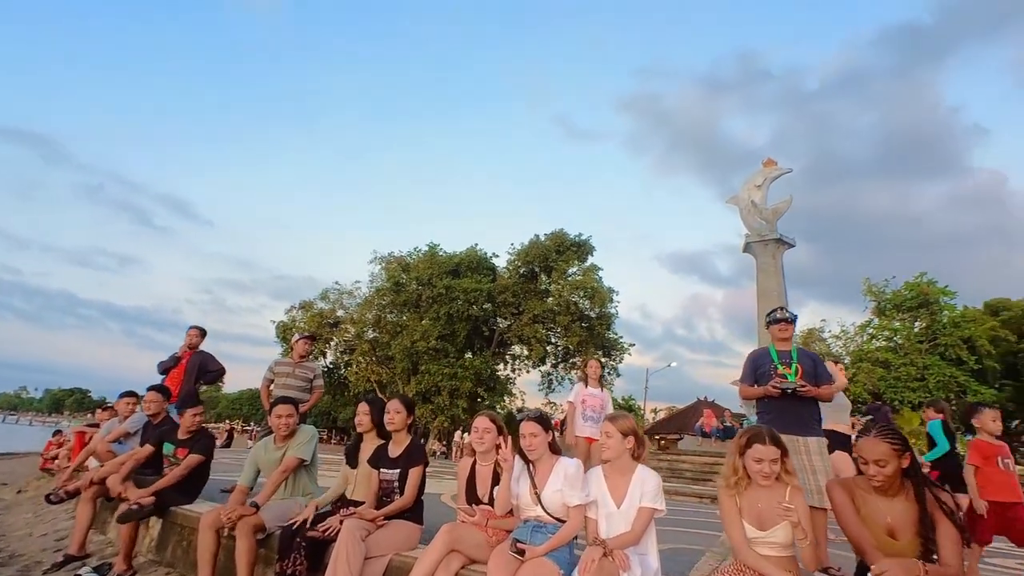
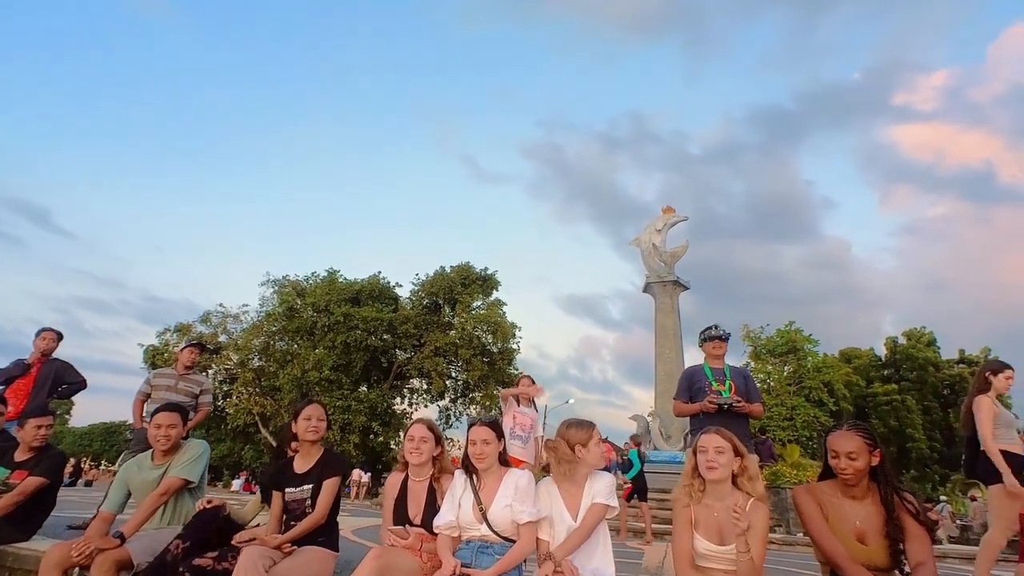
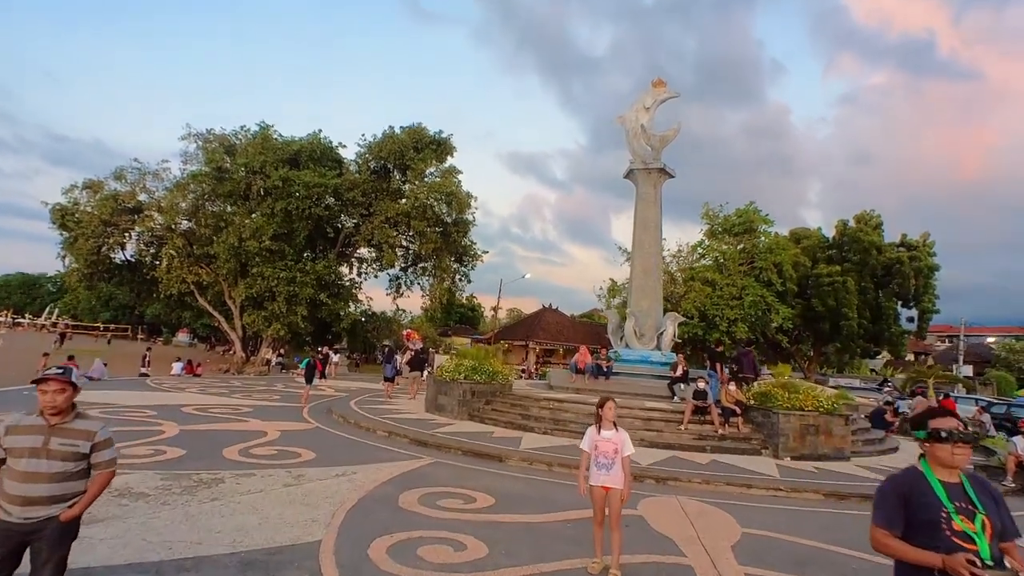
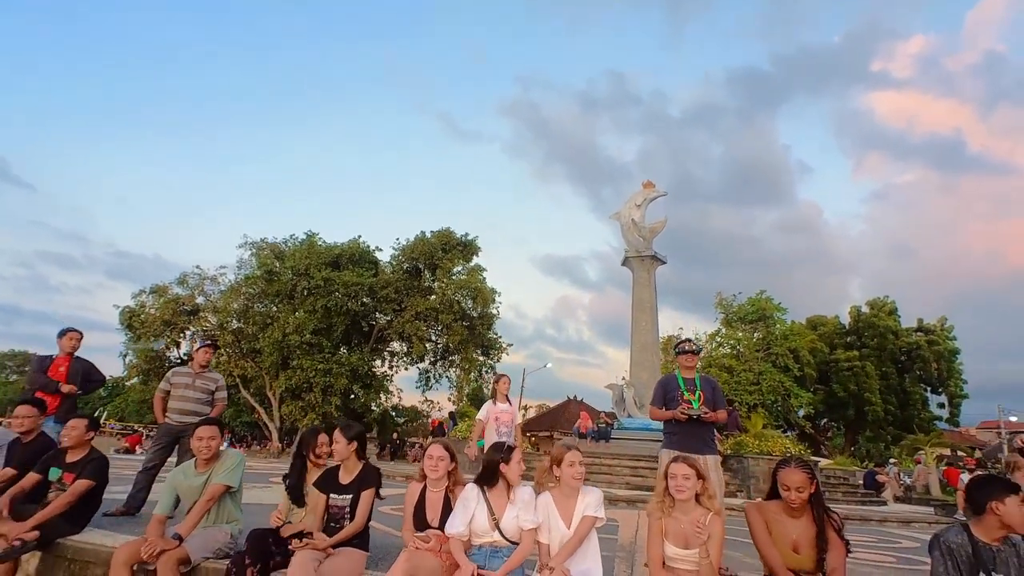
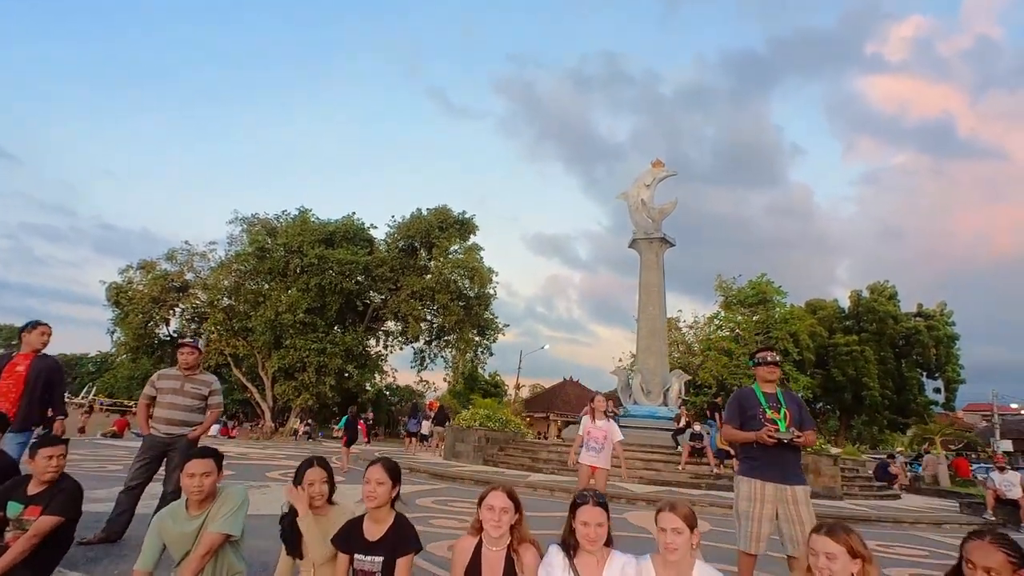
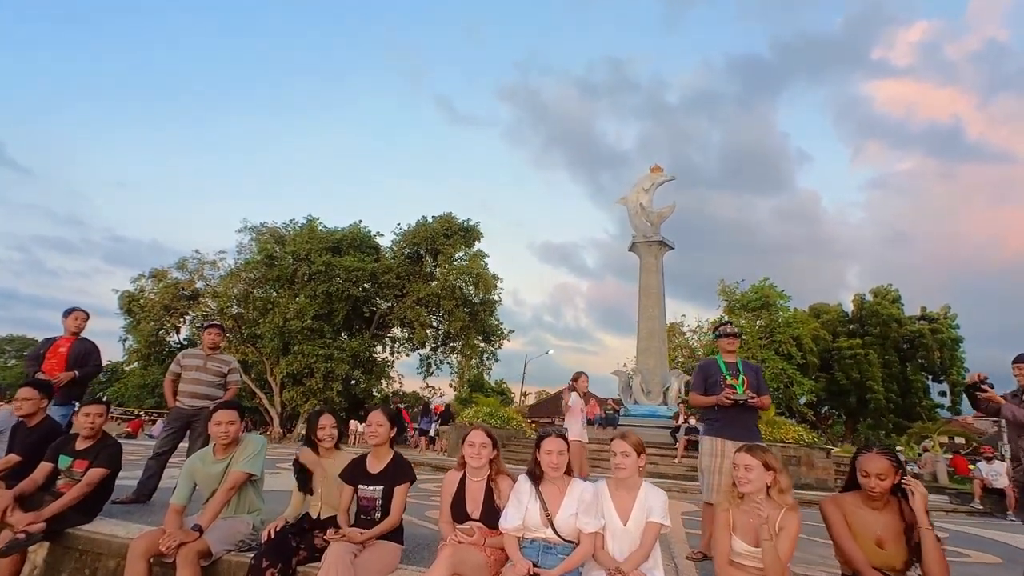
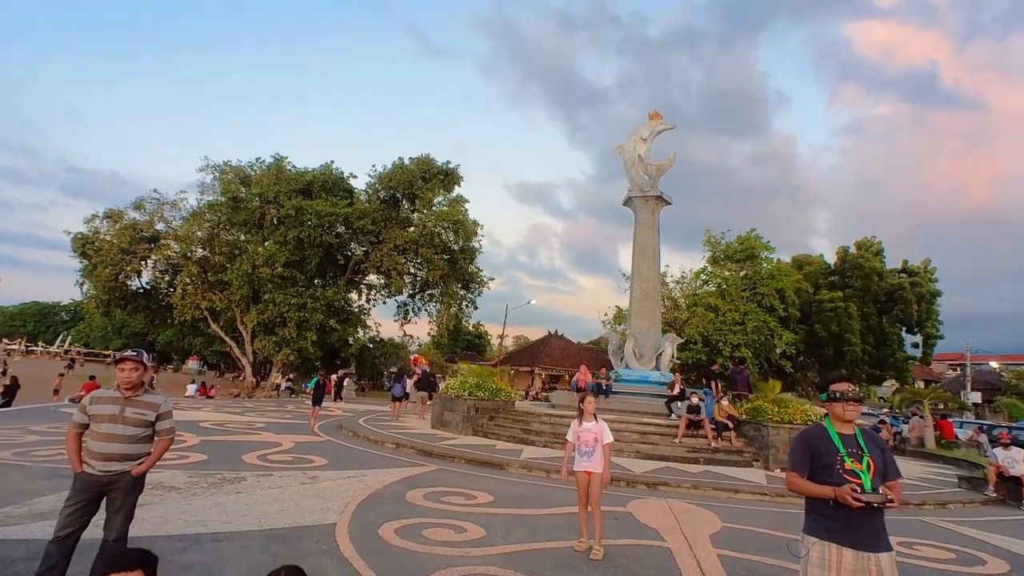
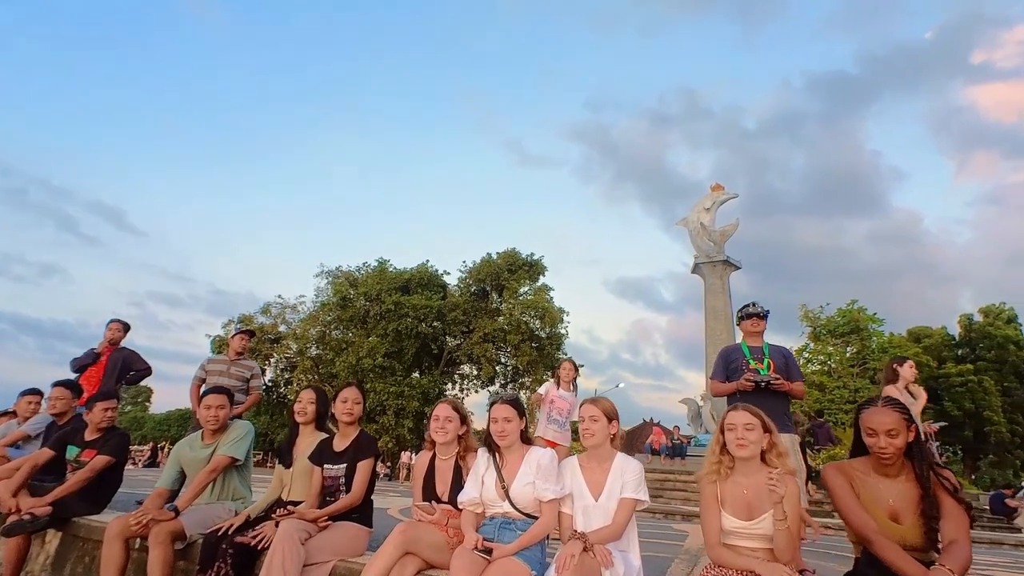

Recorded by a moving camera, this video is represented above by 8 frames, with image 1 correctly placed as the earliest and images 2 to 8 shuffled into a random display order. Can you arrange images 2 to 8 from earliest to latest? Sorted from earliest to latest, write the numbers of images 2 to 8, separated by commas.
8, 2, 4, 6, 5, 7, 3
